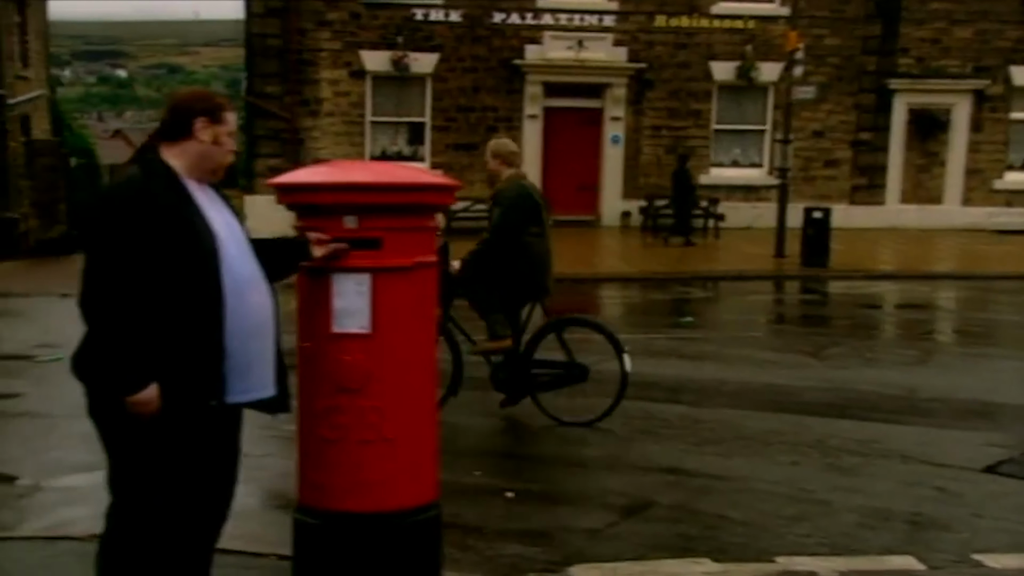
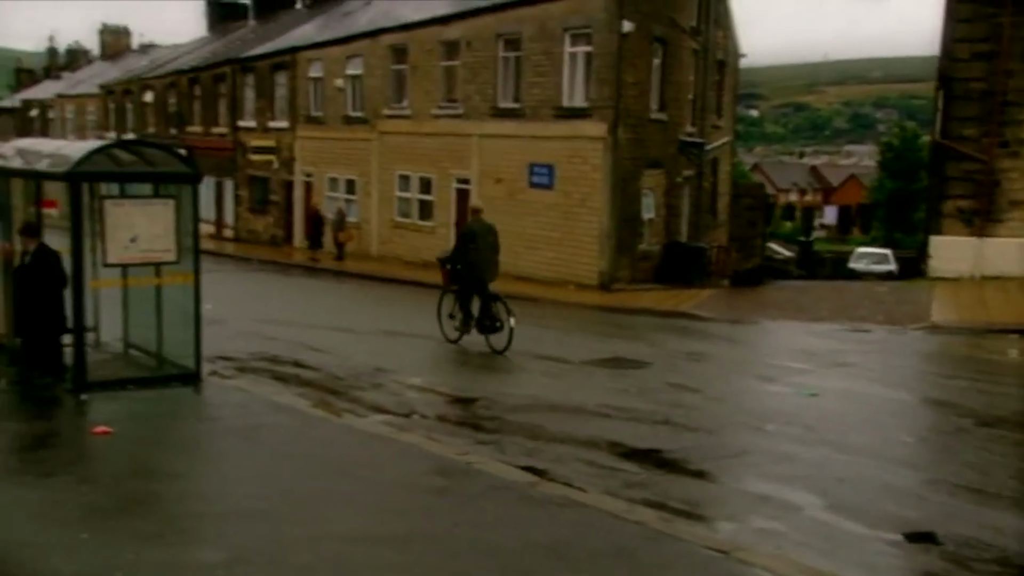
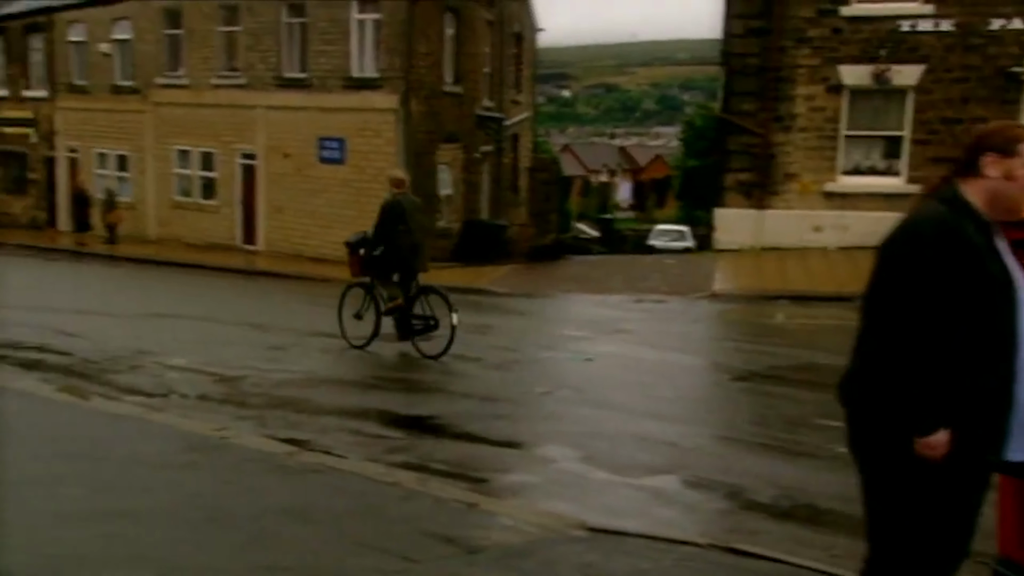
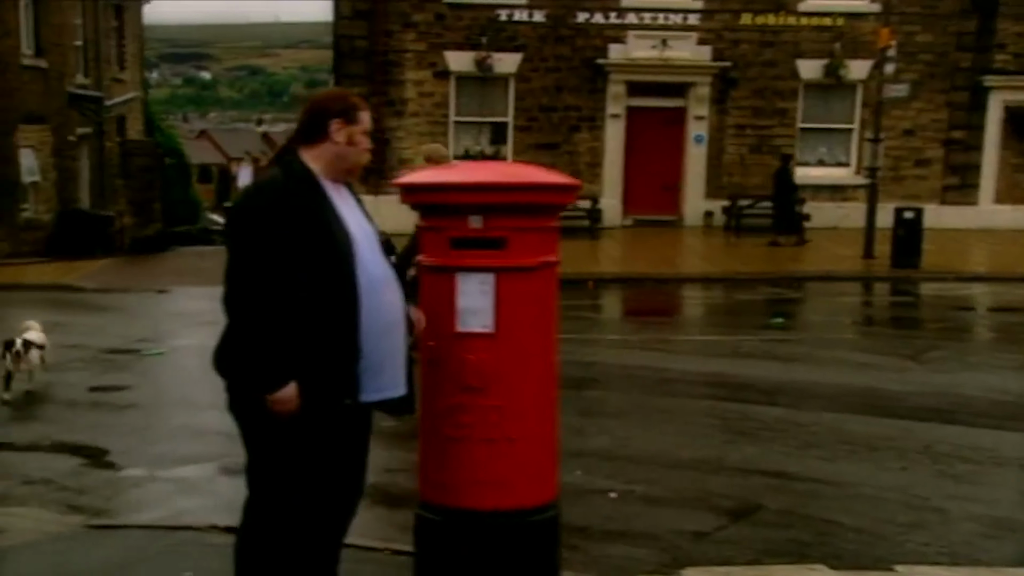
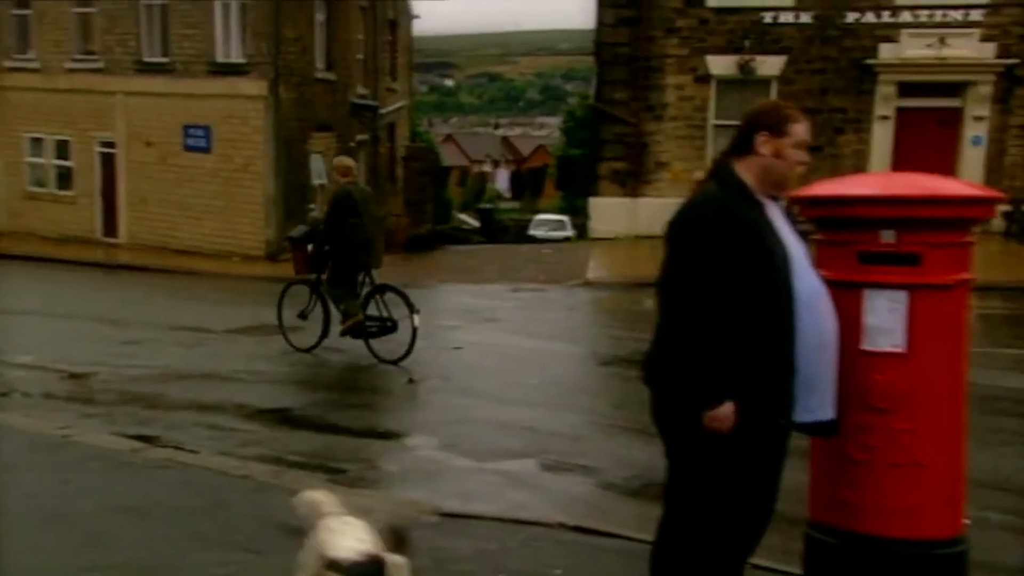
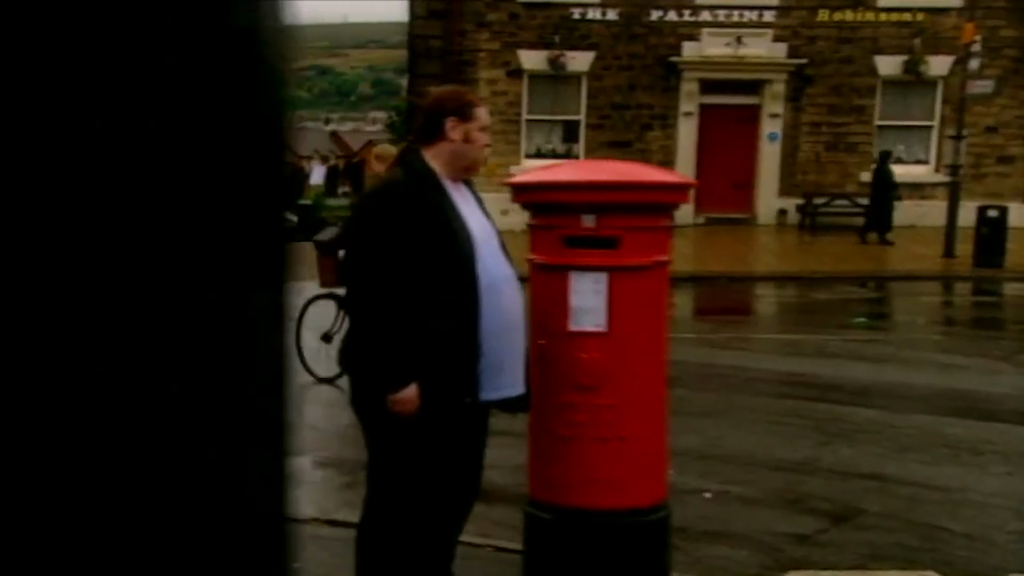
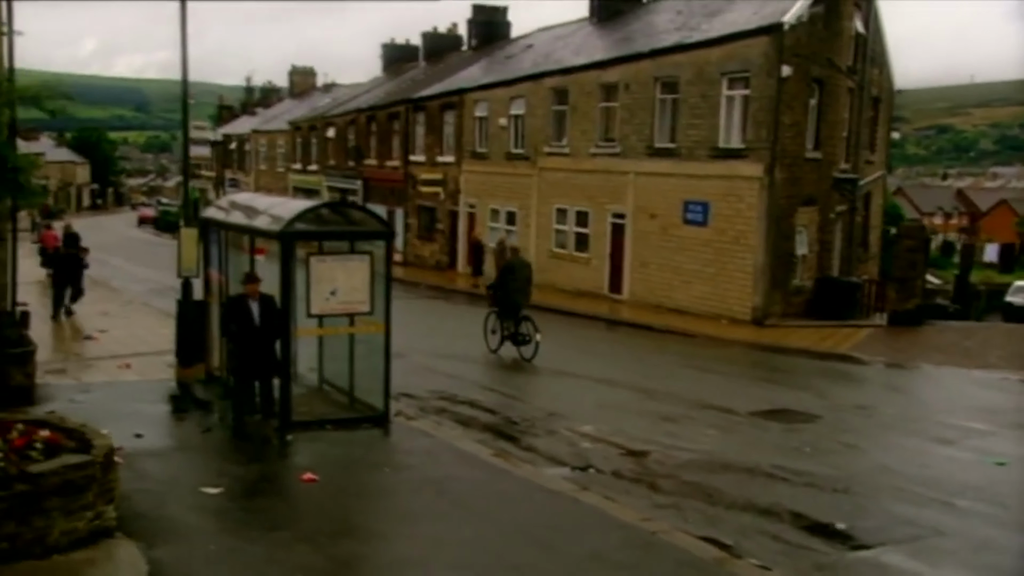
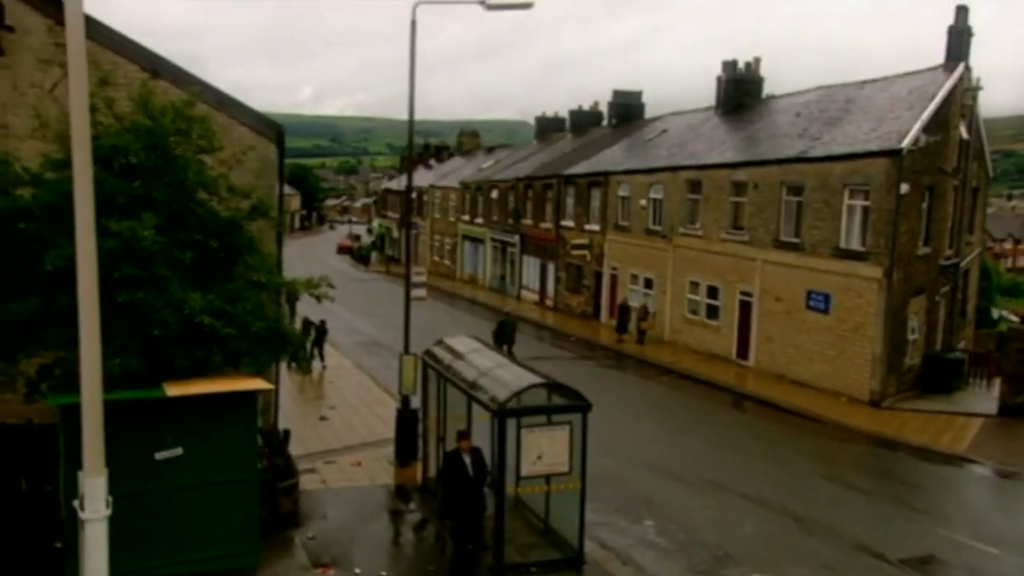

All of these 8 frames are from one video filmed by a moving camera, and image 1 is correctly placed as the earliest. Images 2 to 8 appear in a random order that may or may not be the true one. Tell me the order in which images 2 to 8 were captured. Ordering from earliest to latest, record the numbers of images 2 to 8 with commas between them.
4, 6, 5, 3, 2, 7, 8
